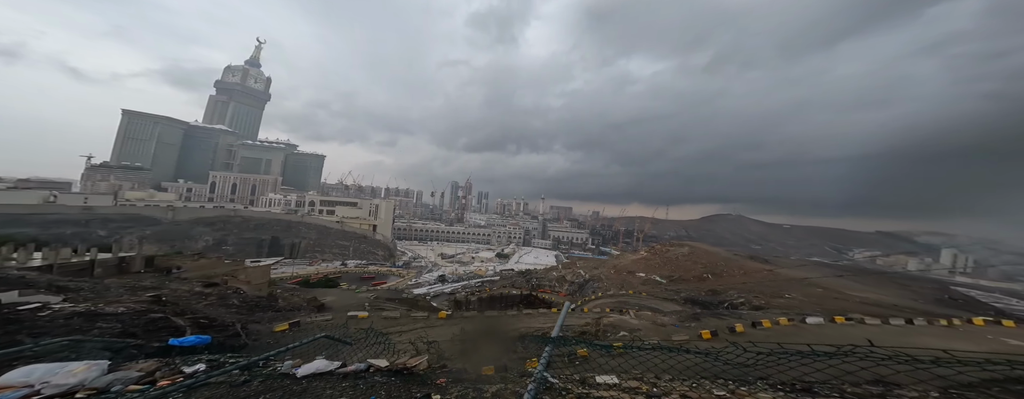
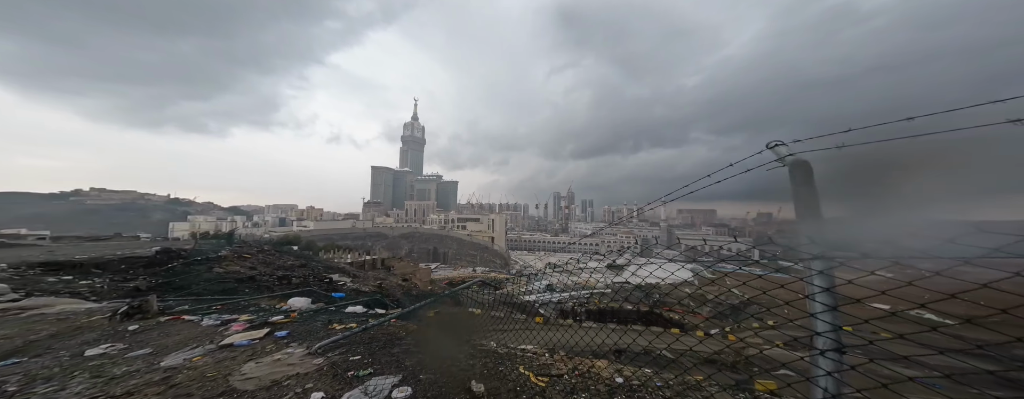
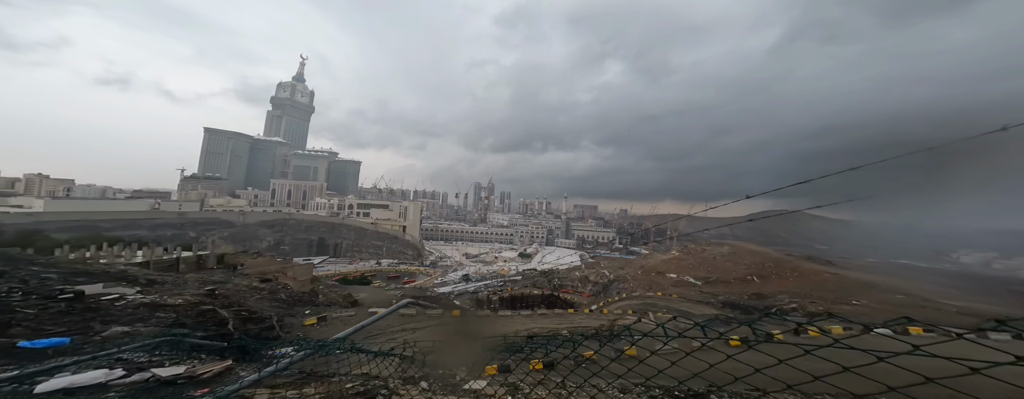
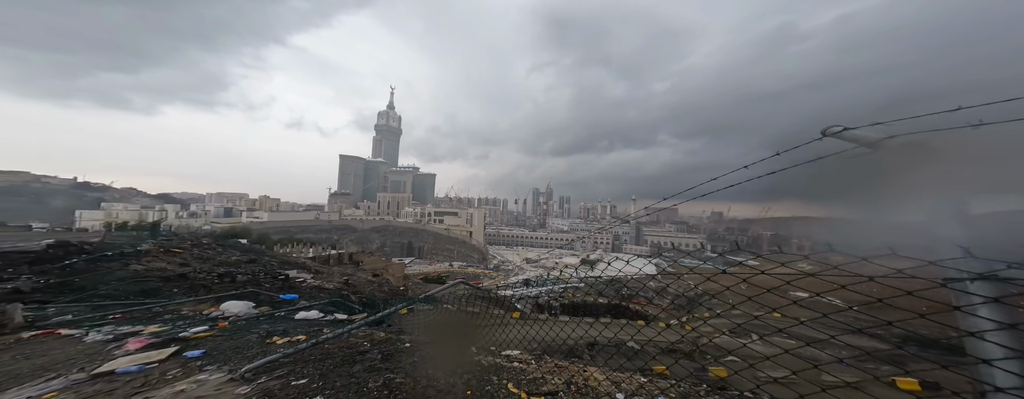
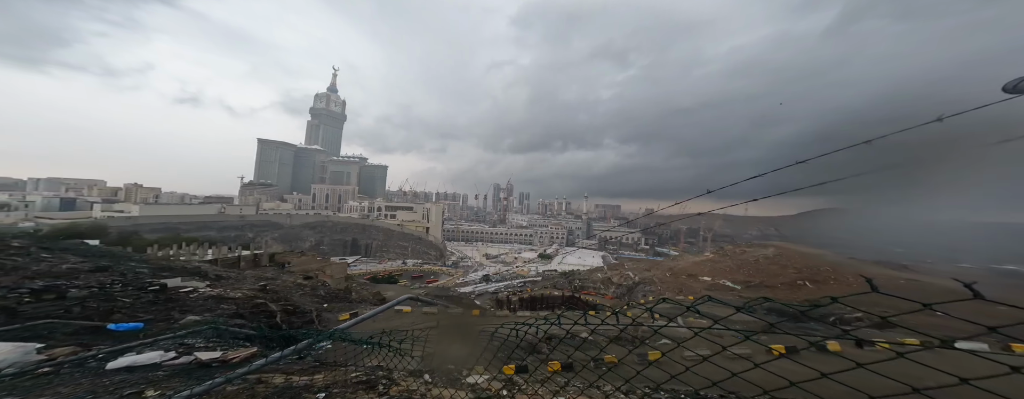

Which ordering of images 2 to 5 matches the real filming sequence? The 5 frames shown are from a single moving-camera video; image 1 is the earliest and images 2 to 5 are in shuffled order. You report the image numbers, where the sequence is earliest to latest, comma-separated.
3, 5, 4, 2
